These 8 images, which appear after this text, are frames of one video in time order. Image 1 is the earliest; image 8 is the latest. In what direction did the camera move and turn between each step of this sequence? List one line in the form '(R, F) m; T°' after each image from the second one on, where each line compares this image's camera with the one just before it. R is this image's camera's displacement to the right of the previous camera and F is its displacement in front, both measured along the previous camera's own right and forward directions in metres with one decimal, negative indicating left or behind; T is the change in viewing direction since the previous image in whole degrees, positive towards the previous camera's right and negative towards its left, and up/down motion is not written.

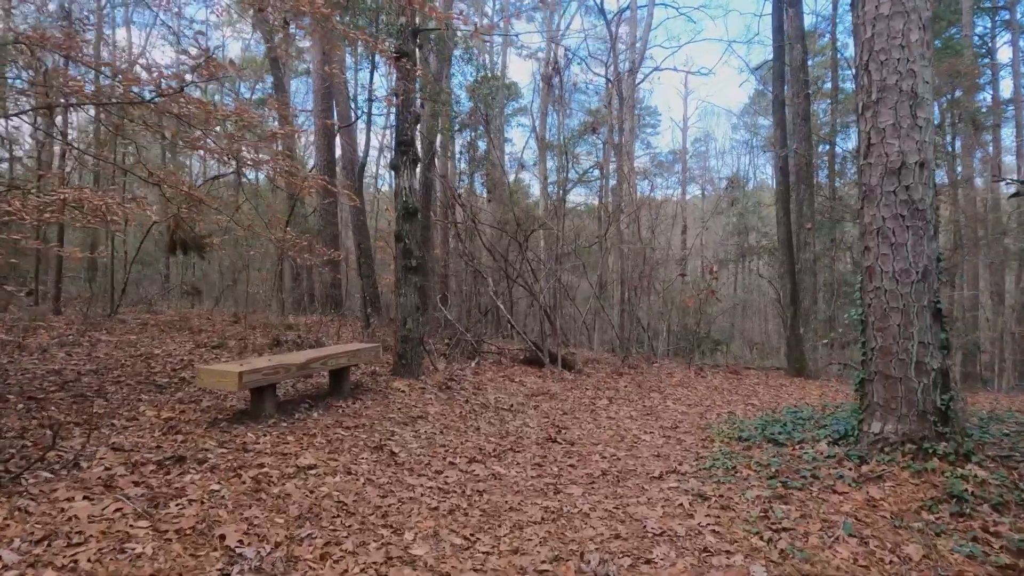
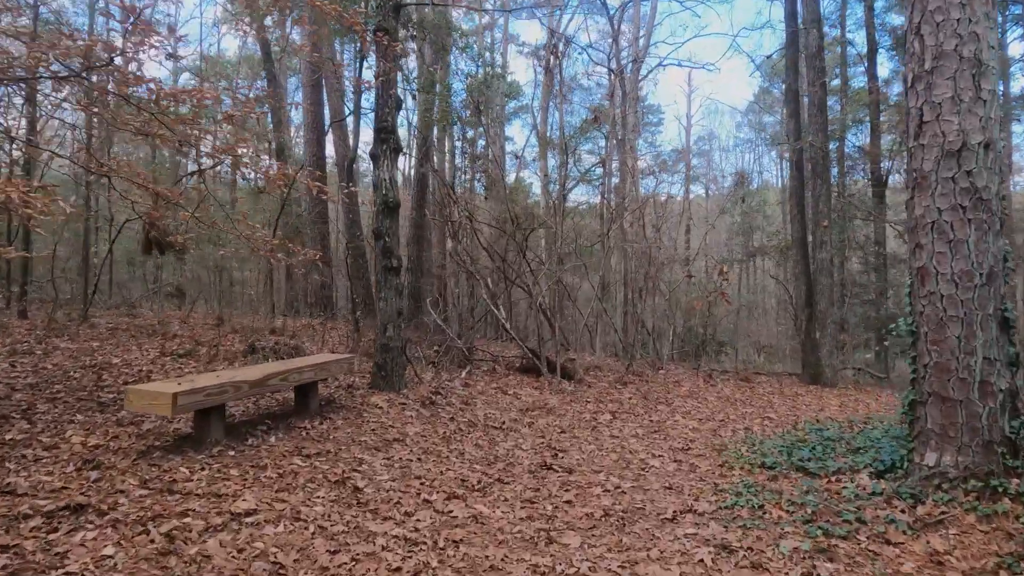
(+0.1, +0.7) m; 0°
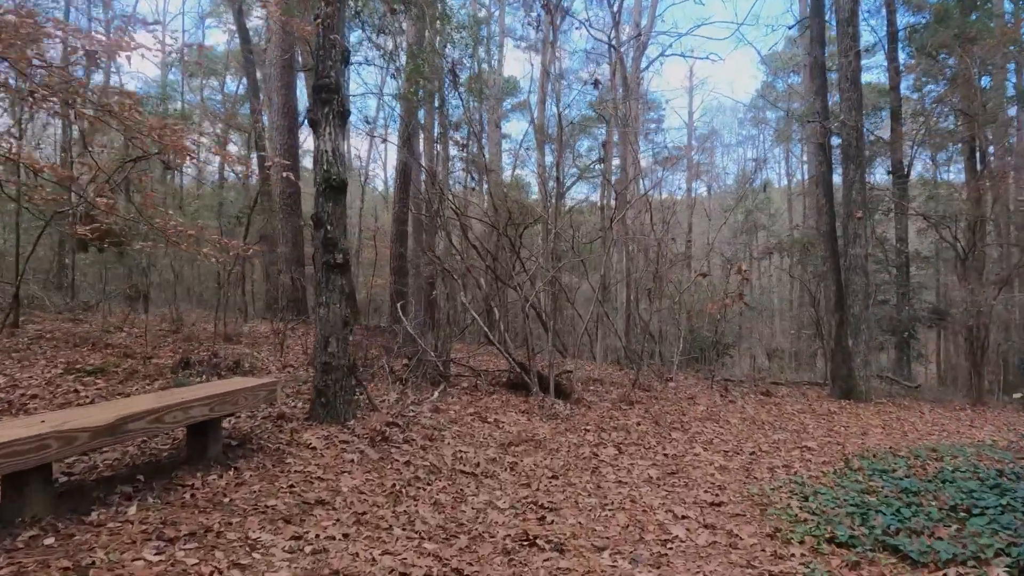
(+0.2, +1.3) m; 0°
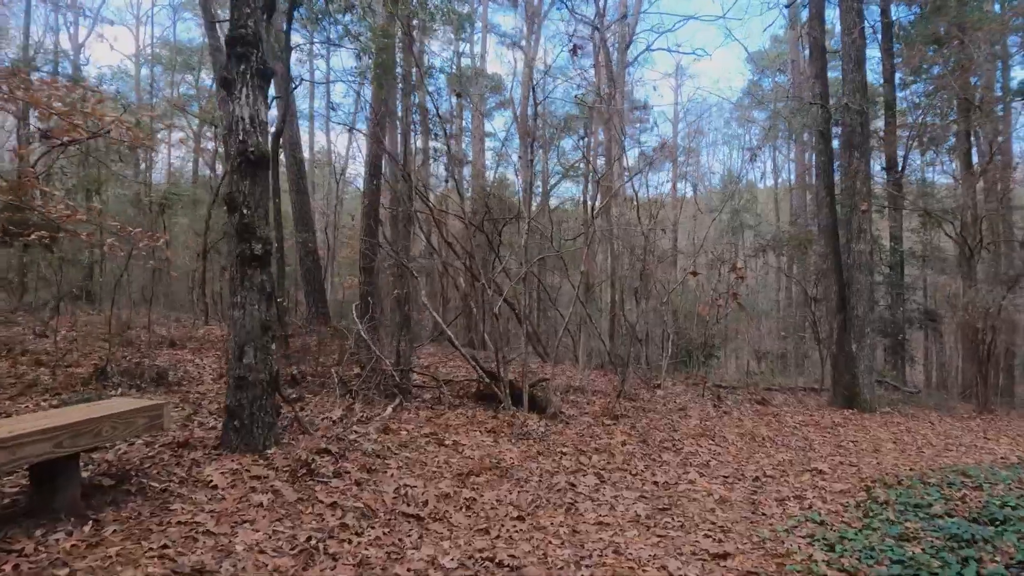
(+0.2, +0.8) m; +1°
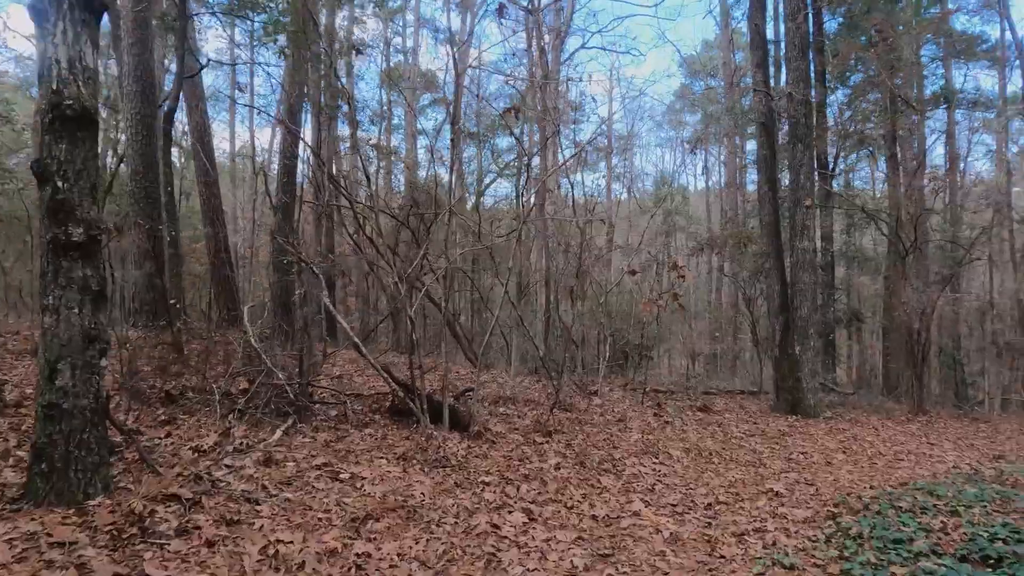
(+0.1, +0.8) m; +5°
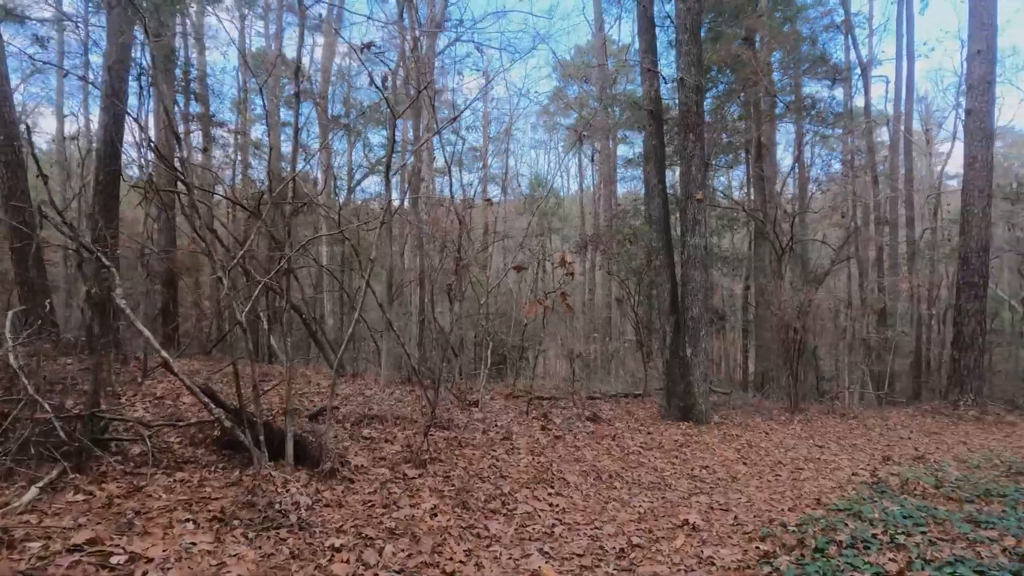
(+0.1, +0.9) m; +11°
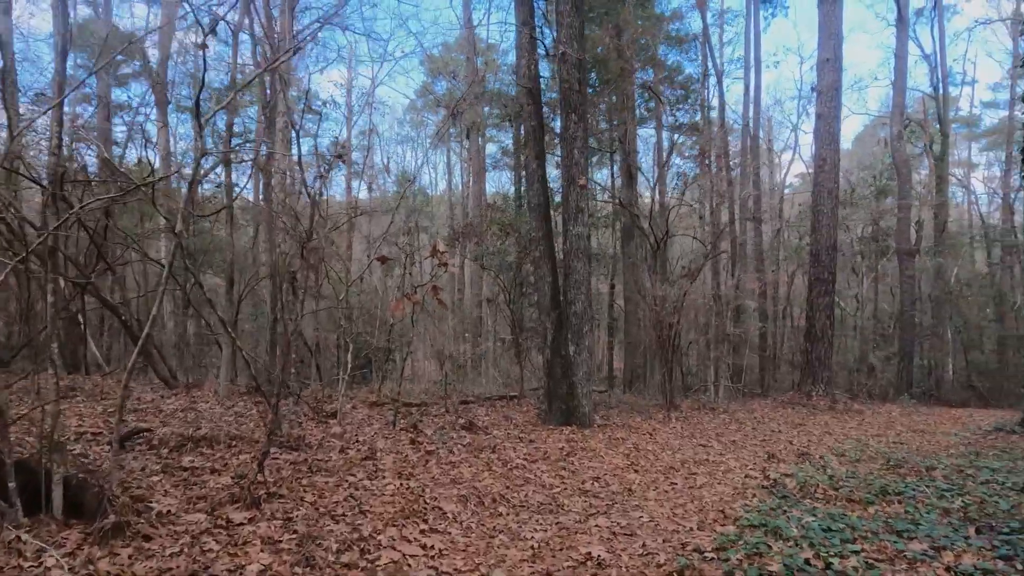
(0.0, +0.8) m; +11°
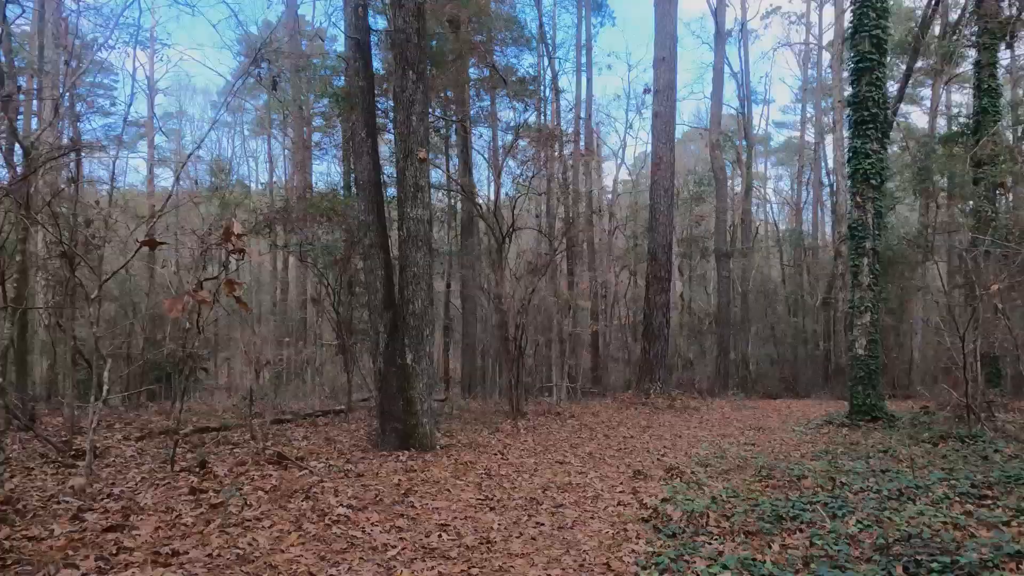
(+0.1, +1.1) m; +14°
